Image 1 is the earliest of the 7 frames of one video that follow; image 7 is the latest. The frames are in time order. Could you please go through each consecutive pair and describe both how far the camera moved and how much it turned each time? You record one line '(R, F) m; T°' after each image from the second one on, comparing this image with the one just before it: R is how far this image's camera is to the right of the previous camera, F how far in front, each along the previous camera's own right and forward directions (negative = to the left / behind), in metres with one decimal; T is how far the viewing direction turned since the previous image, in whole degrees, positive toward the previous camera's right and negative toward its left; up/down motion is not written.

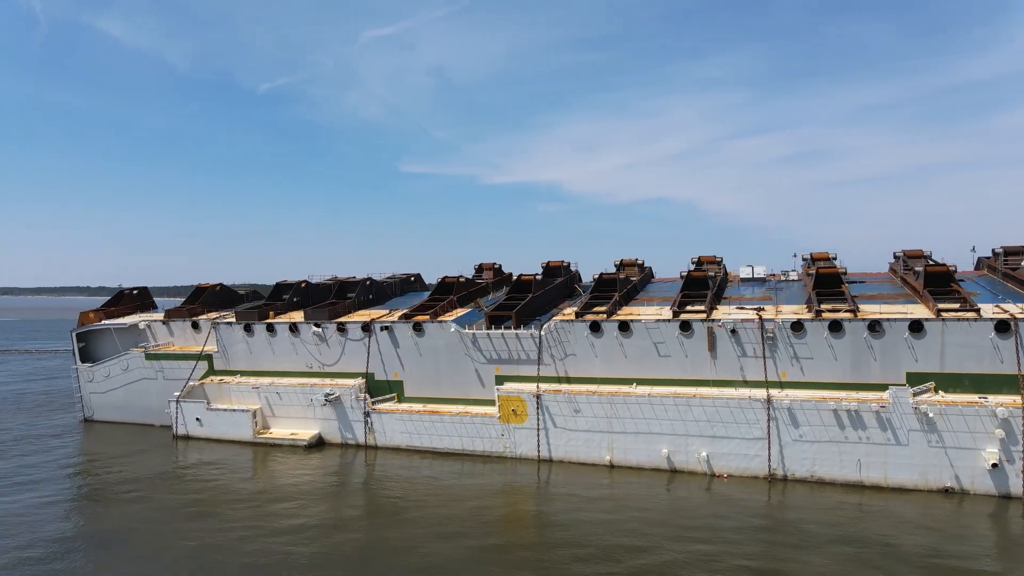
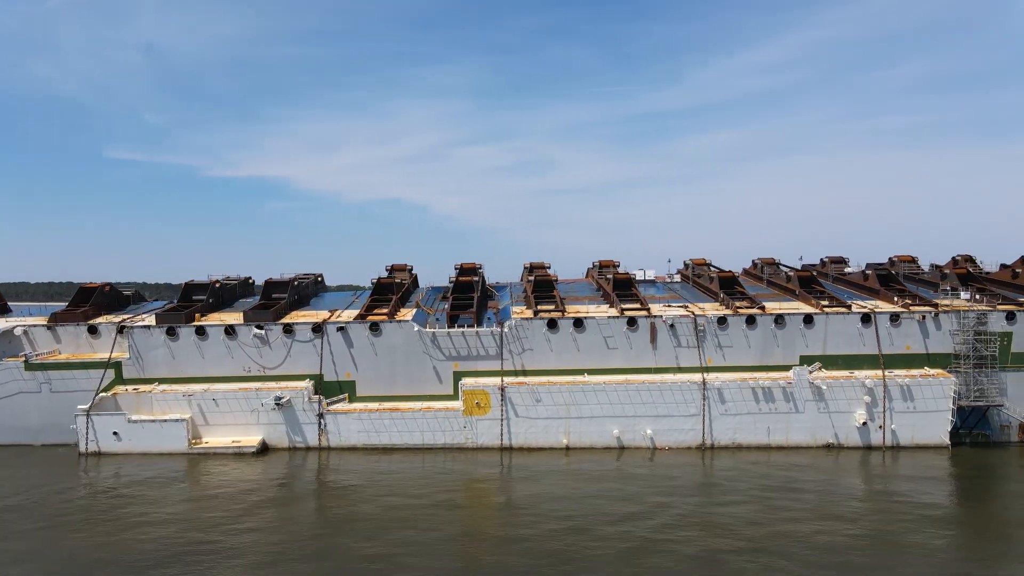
(-8.9, -0.6) m; +20°
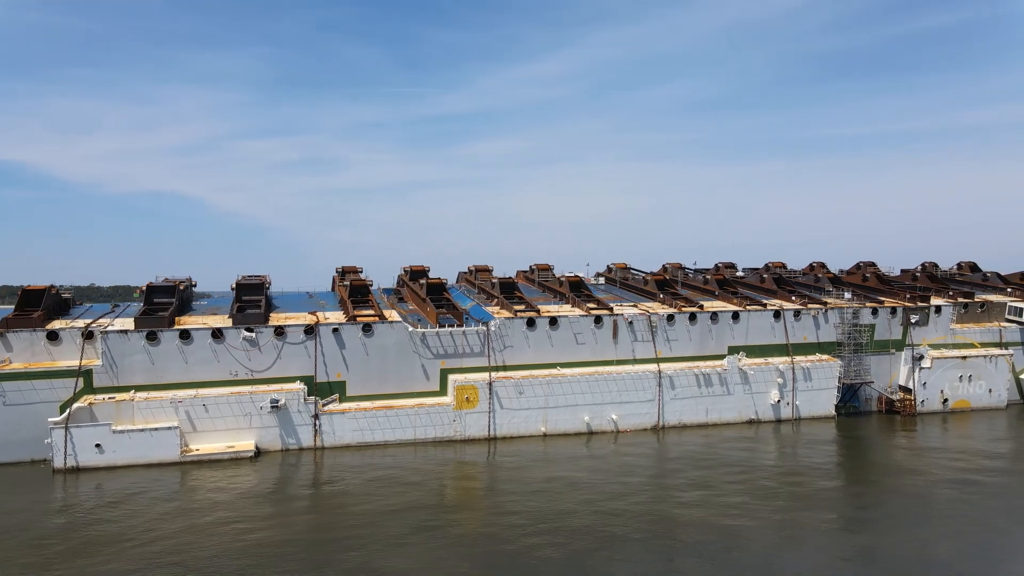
(-8.3, -1.3) m; +16°
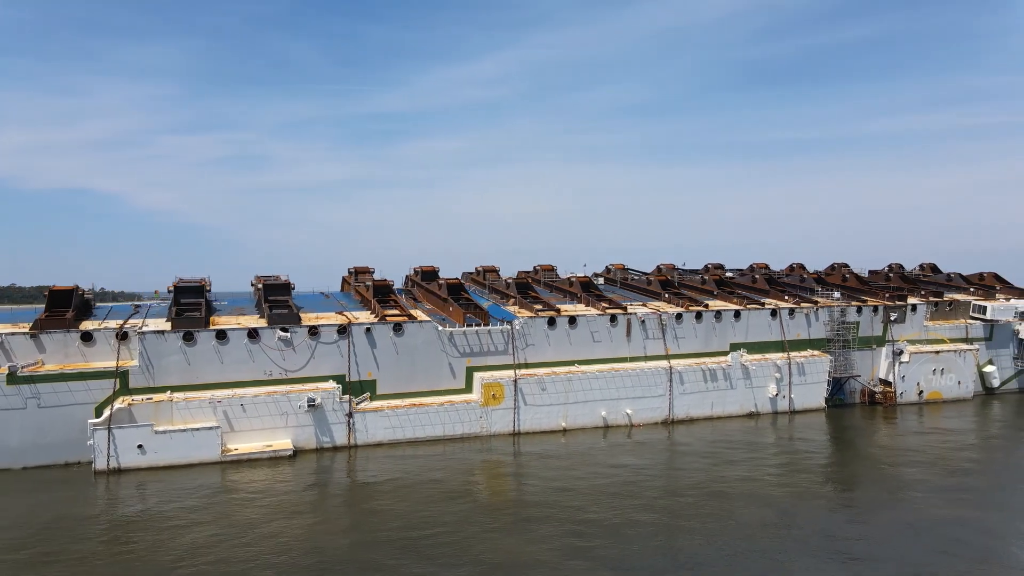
(-3.8, -0.9) m; +5°
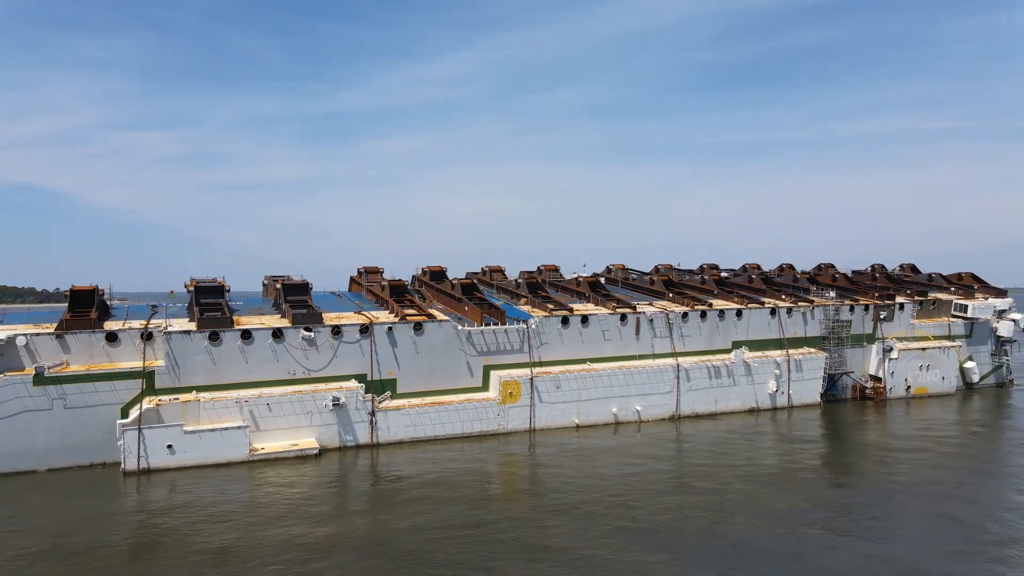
(-2.4, -0.6) m; +3°
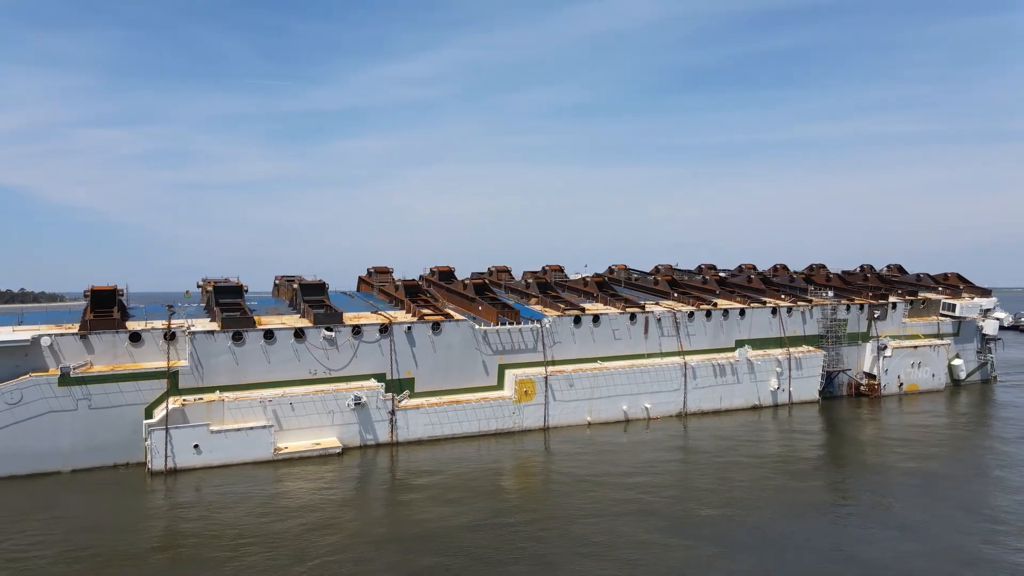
(-1.9, -0.4) m; +2°
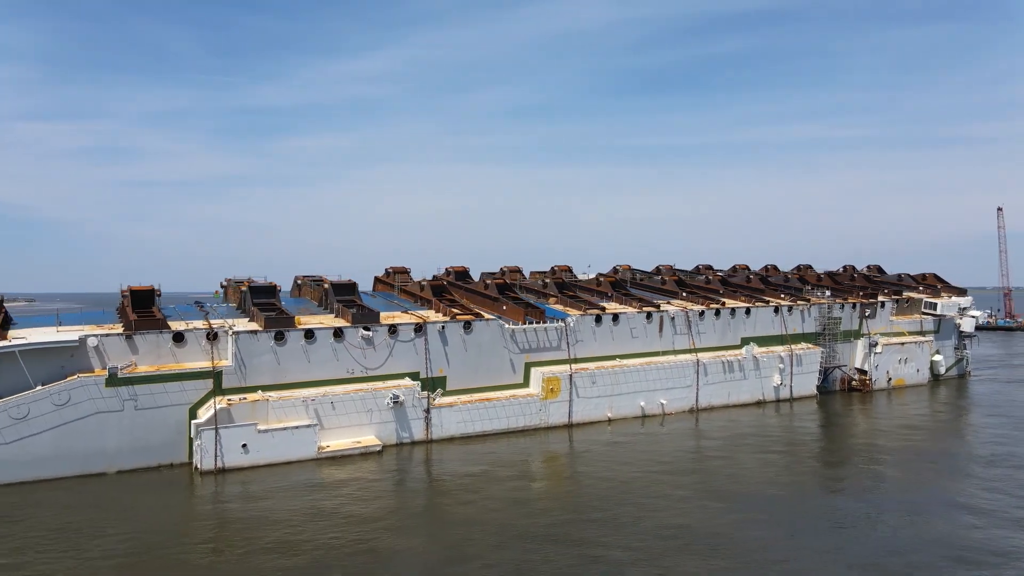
(-3.4, -0.7) m; +4°
